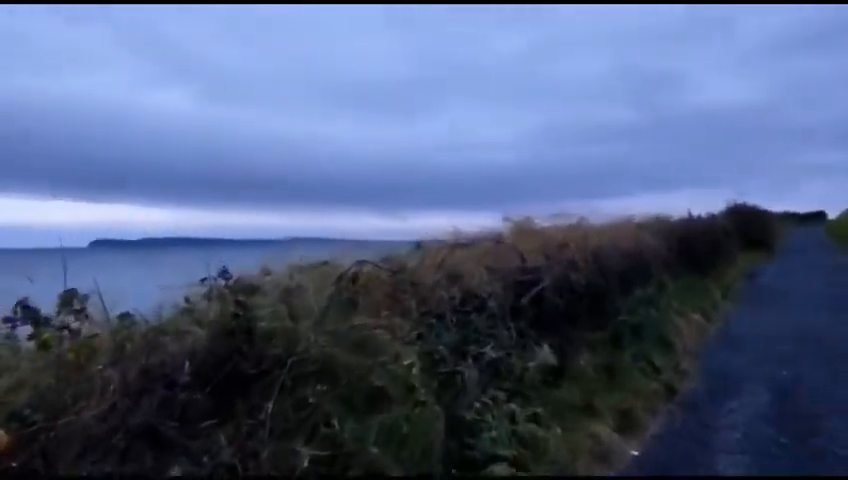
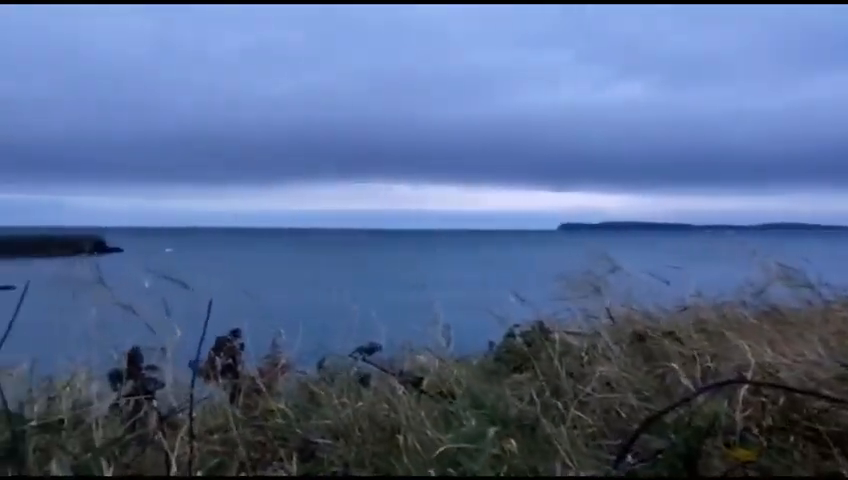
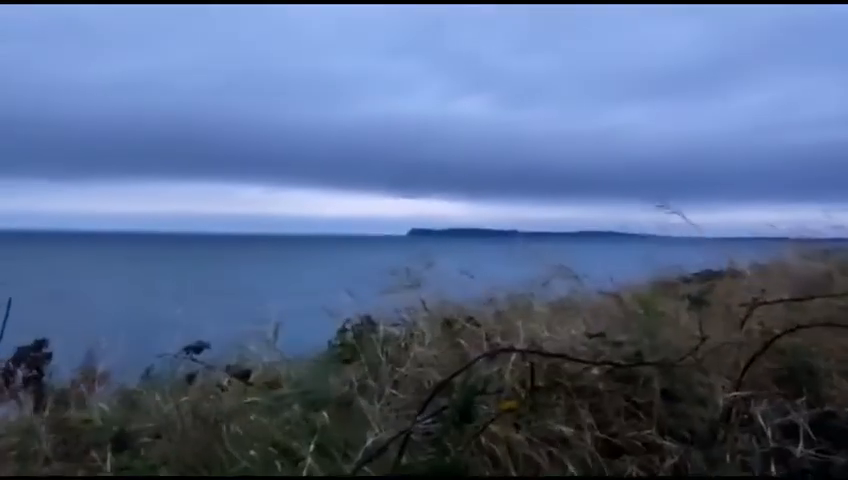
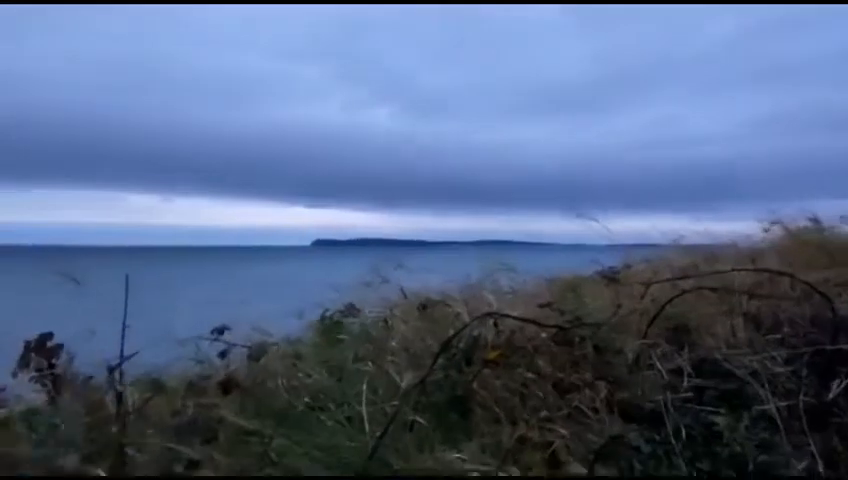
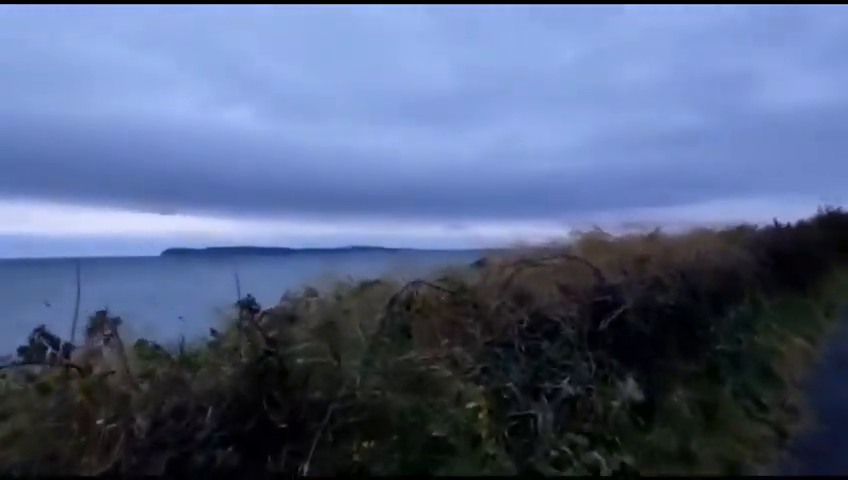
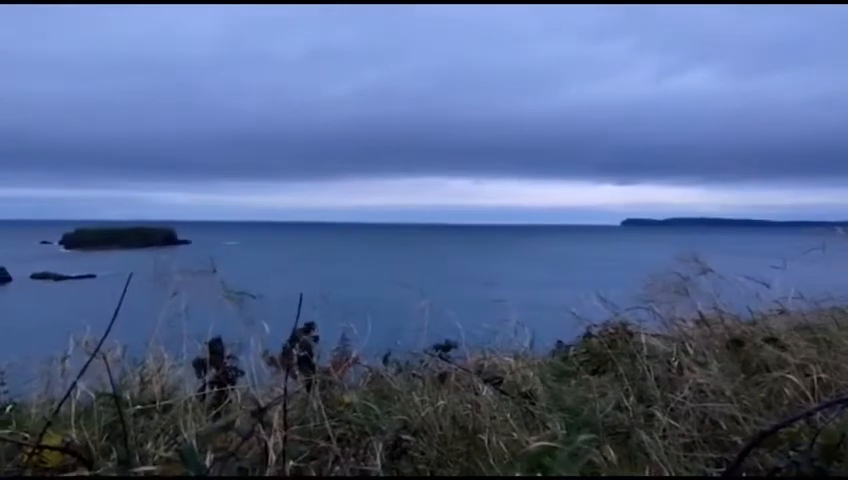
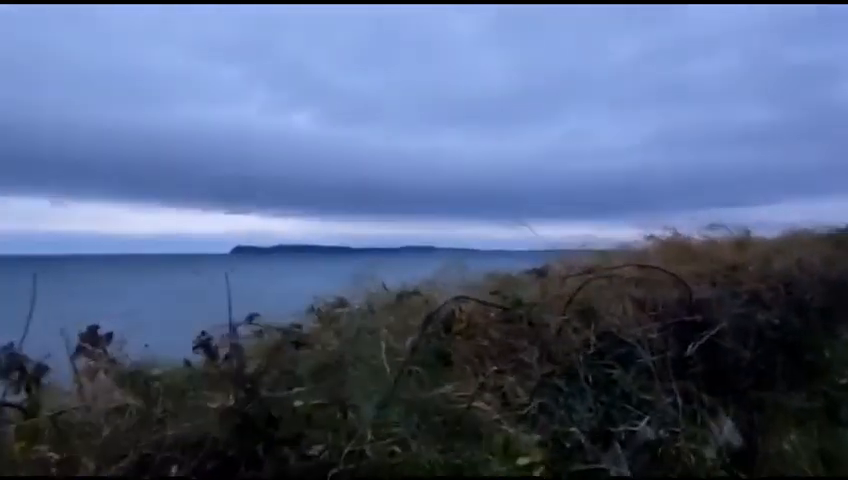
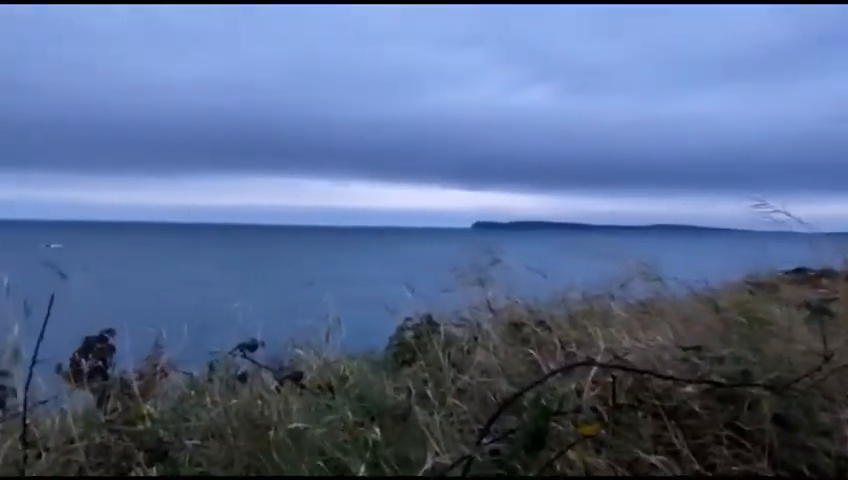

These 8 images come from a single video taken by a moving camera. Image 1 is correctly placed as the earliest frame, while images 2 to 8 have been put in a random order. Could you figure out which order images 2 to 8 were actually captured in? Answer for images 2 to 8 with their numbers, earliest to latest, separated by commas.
5, 7, 4, 3, 8, 2, 6
